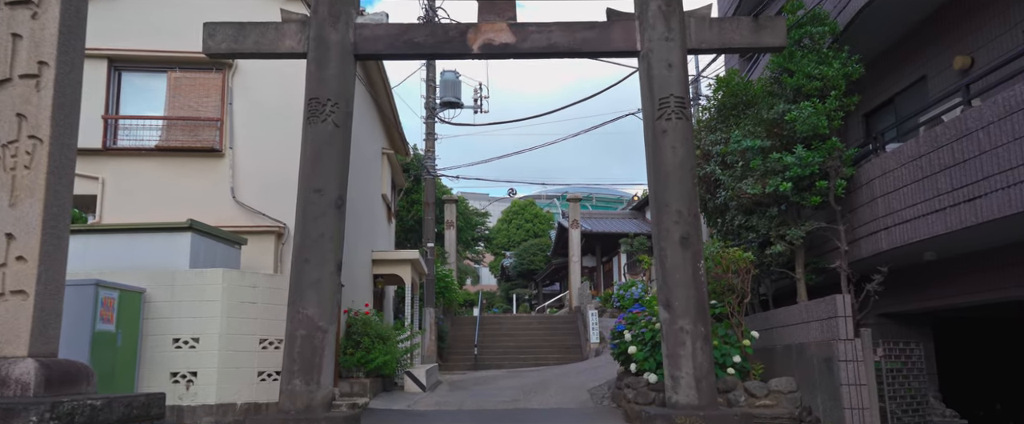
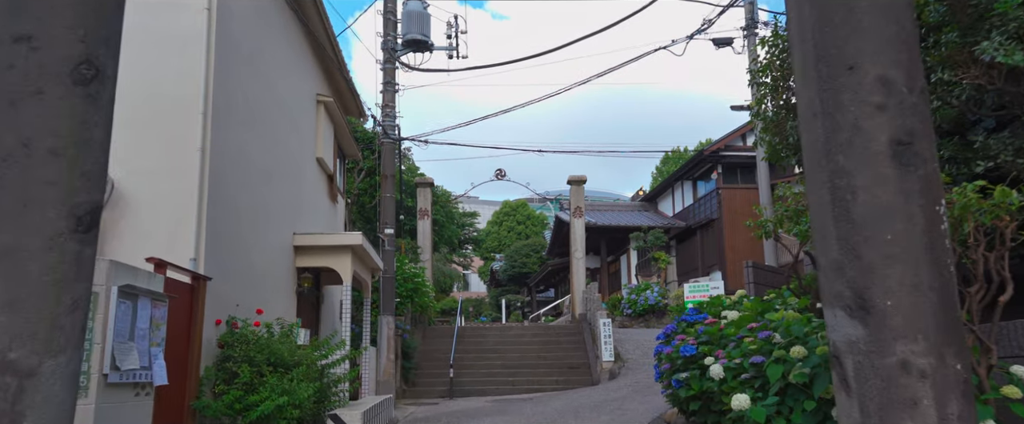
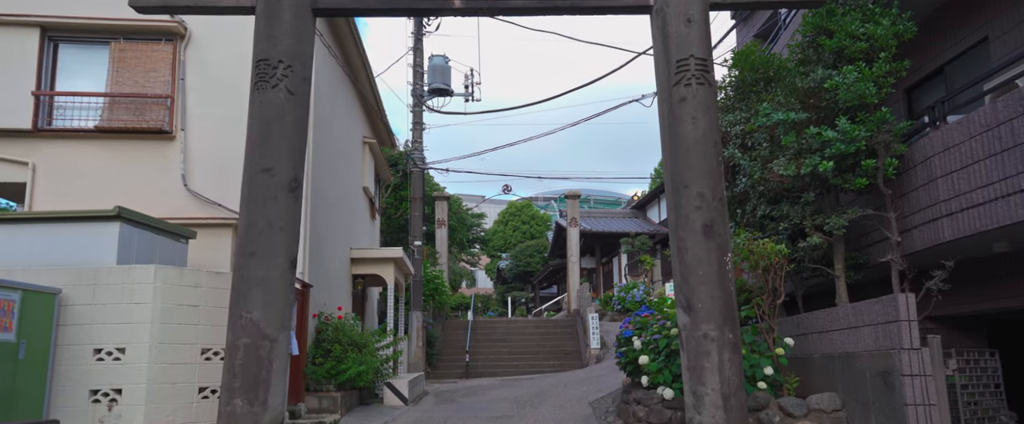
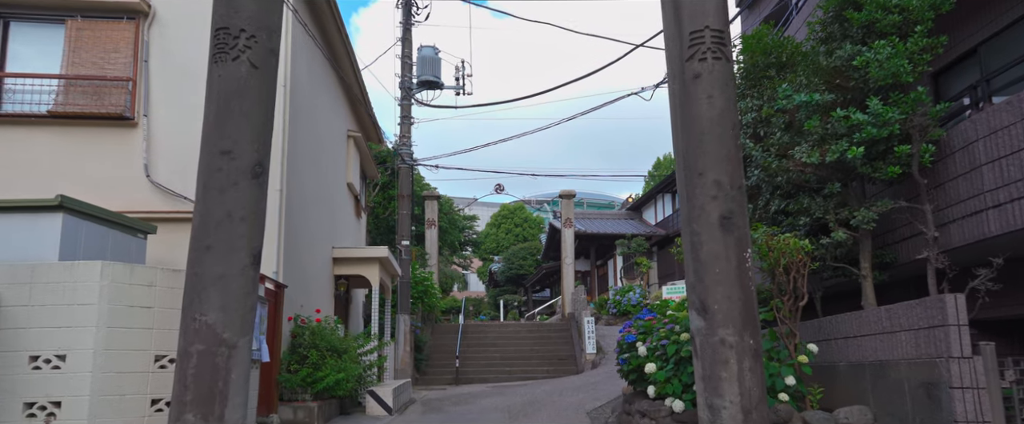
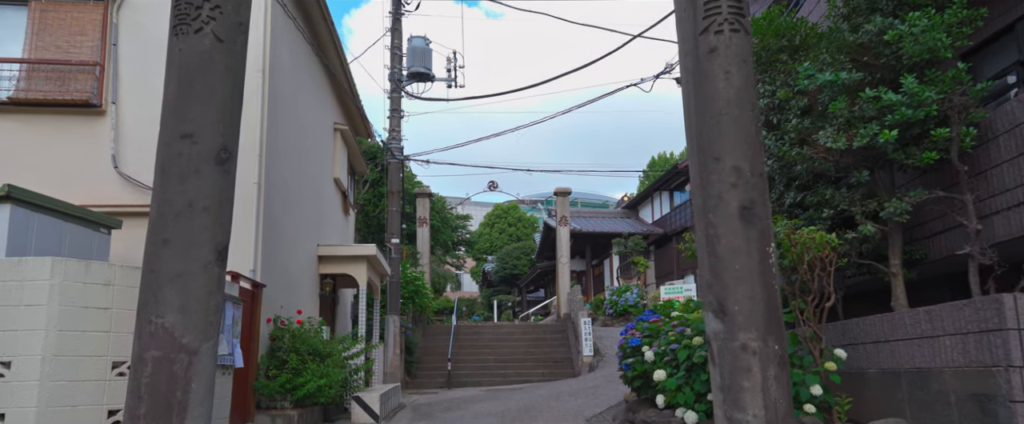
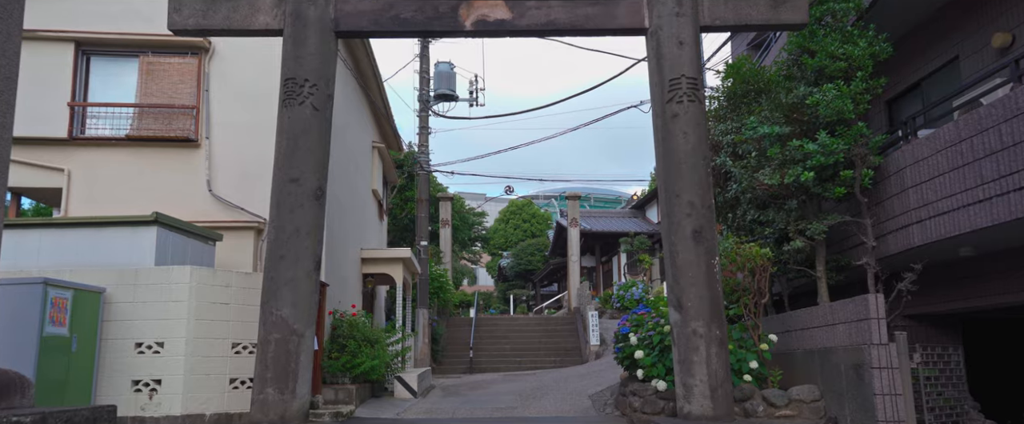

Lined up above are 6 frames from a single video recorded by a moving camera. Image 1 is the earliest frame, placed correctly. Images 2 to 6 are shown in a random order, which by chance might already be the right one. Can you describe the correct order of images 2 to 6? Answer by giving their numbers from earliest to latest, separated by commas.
6, 3, 4, 5, 2
